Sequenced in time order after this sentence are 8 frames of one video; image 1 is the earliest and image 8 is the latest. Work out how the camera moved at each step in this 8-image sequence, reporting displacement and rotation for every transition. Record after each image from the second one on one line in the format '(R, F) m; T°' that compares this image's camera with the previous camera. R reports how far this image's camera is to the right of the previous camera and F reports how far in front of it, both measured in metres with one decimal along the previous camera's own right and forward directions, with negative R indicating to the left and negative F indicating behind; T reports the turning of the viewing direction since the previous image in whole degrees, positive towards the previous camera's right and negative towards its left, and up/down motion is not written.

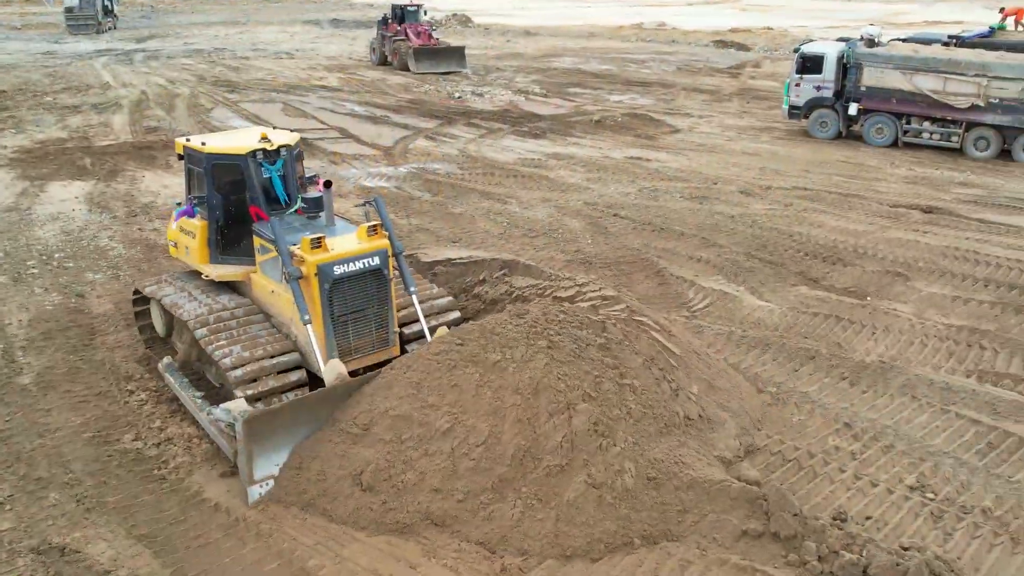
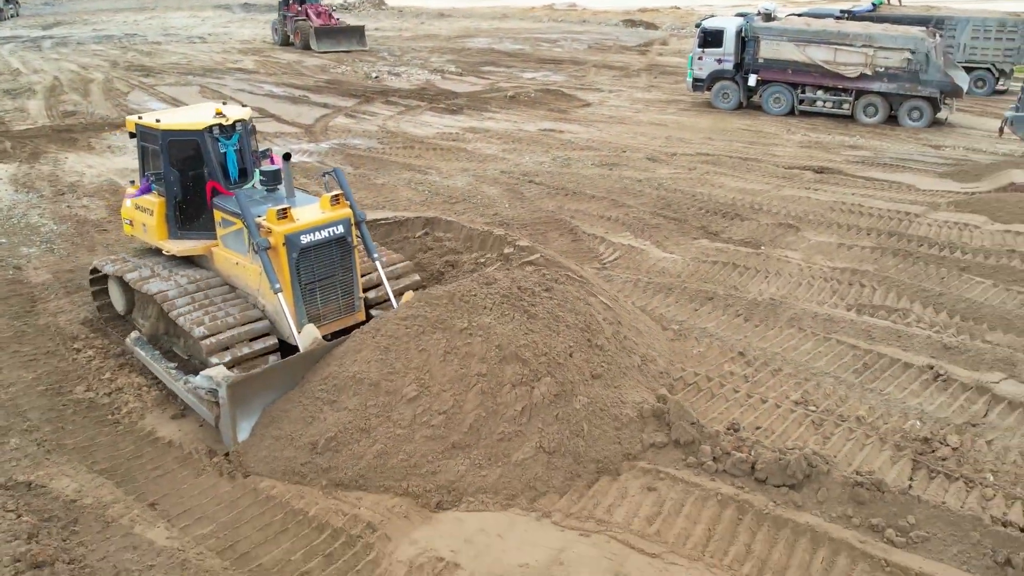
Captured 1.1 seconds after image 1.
(0.0, -0.5) m; +4°
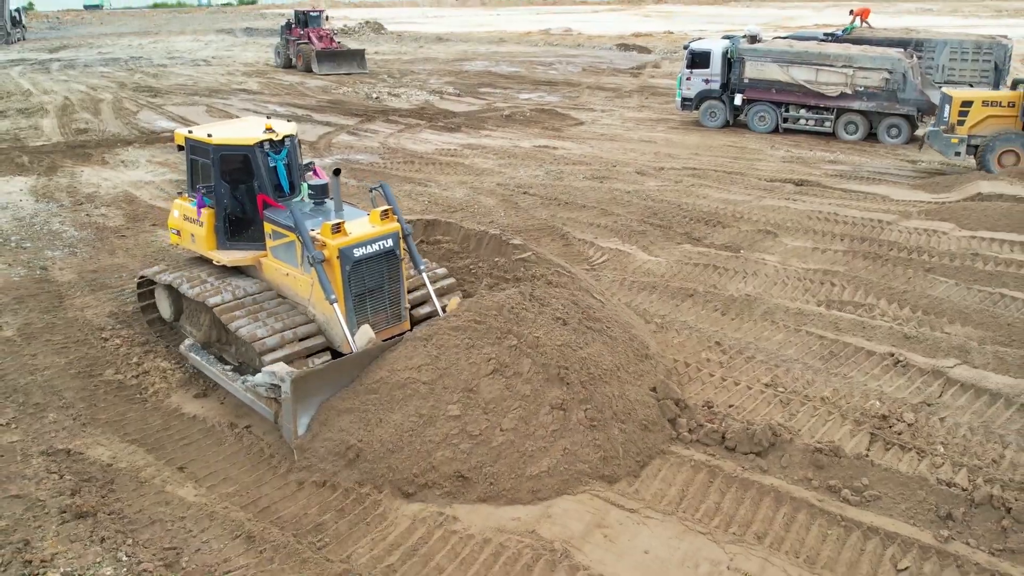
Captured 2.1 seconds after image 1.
(0.0, -0.6) m; 0°
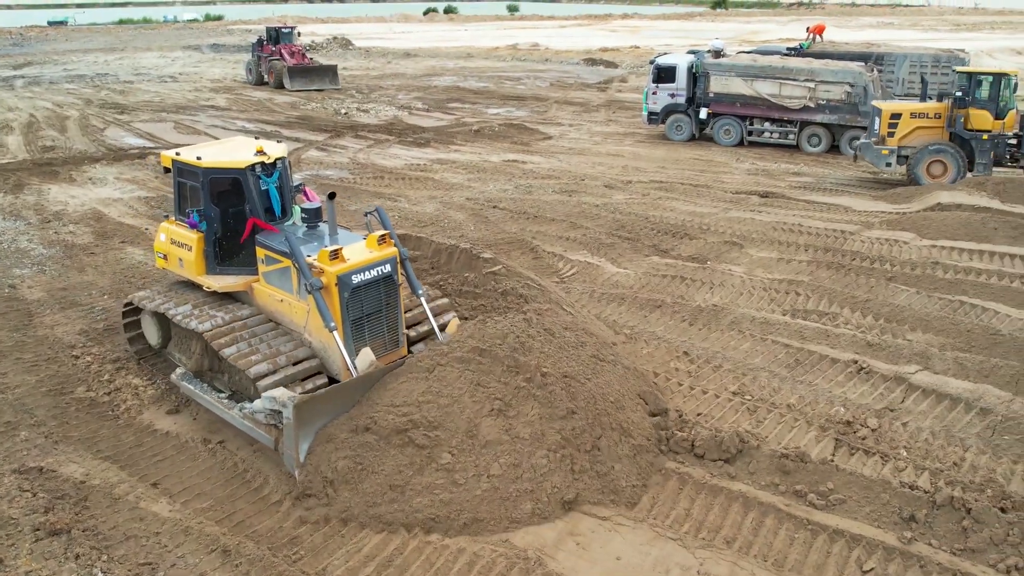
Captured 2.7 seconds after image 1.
(0.0, -0.1) m; +2°
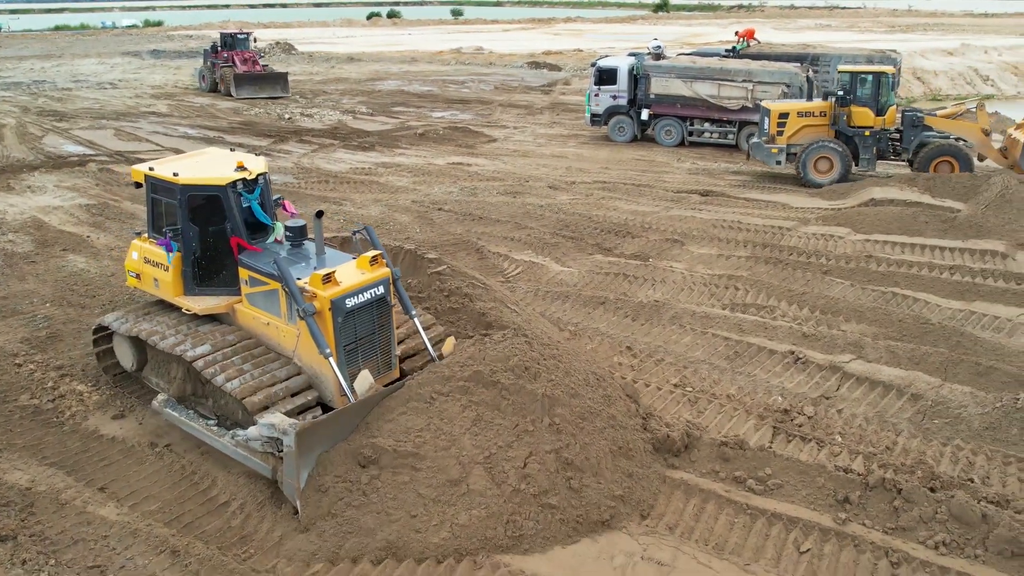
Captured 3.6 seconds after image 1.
(0.0, -0.1) m; +3°
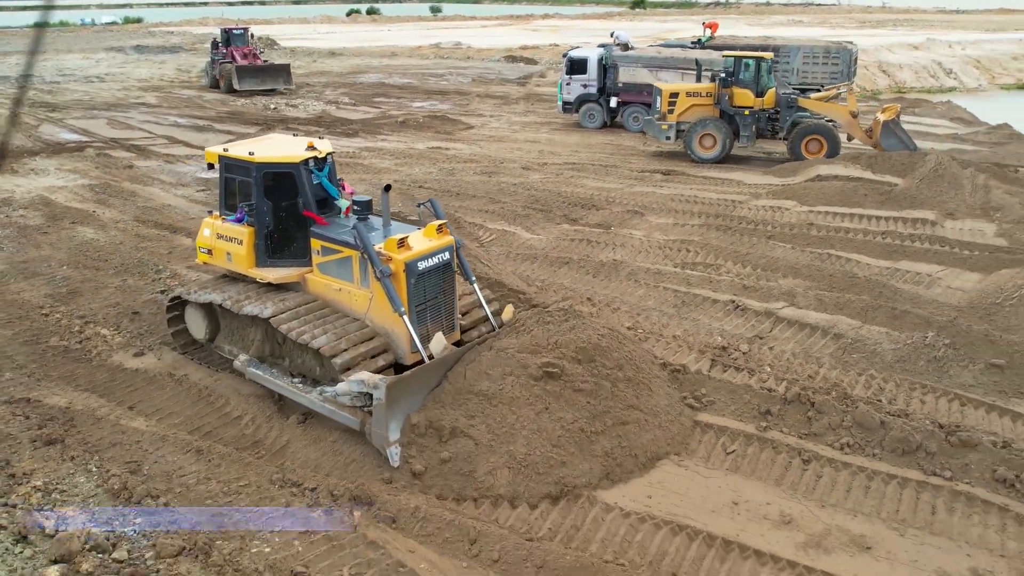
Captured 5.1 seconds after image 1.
(+0.1, -0.9) m; +1°
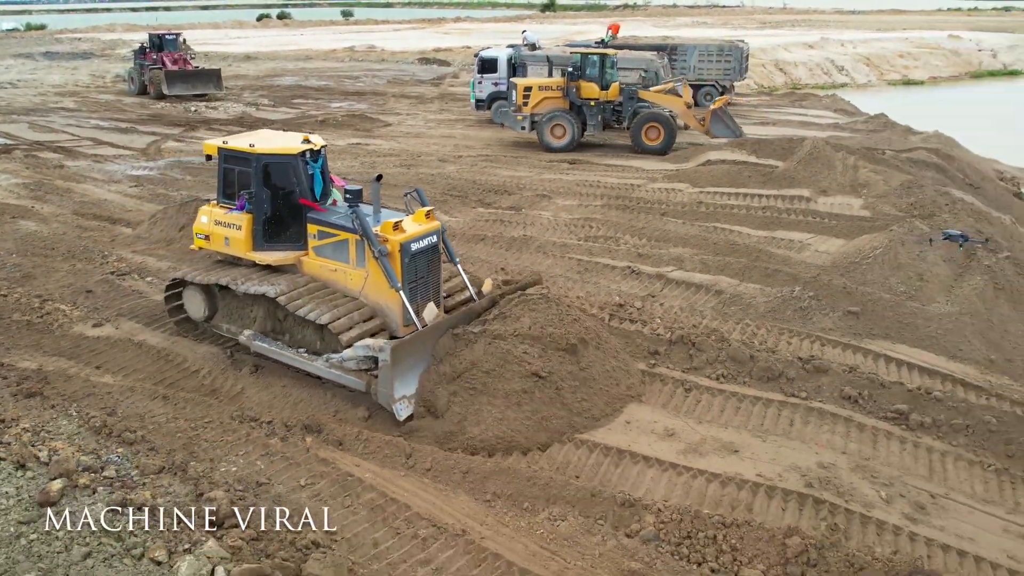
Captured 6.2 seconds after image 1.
(0.0, -1.0) m; +5°
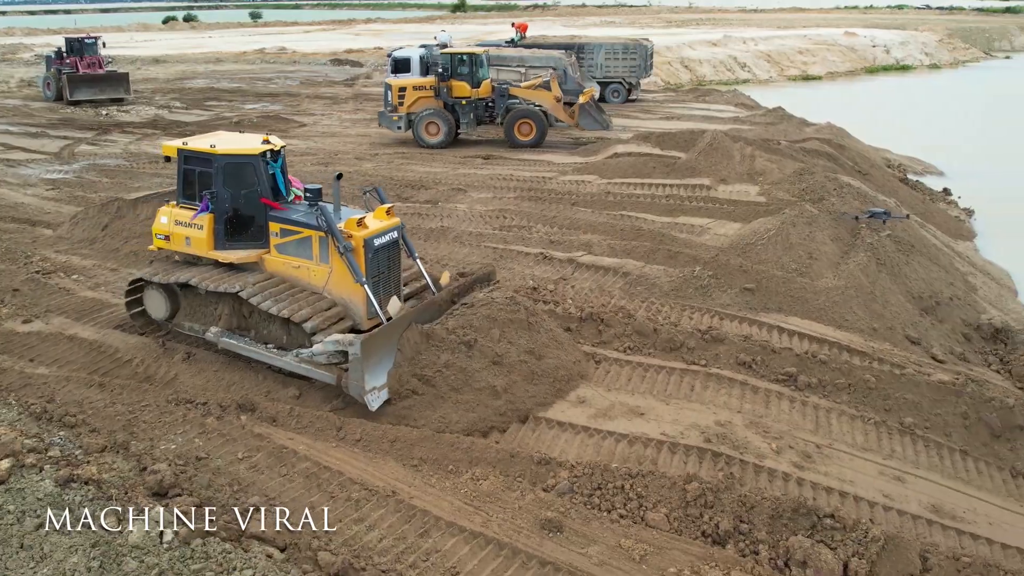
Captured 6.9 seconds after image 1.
(0.0, -0.5) m; +5°
